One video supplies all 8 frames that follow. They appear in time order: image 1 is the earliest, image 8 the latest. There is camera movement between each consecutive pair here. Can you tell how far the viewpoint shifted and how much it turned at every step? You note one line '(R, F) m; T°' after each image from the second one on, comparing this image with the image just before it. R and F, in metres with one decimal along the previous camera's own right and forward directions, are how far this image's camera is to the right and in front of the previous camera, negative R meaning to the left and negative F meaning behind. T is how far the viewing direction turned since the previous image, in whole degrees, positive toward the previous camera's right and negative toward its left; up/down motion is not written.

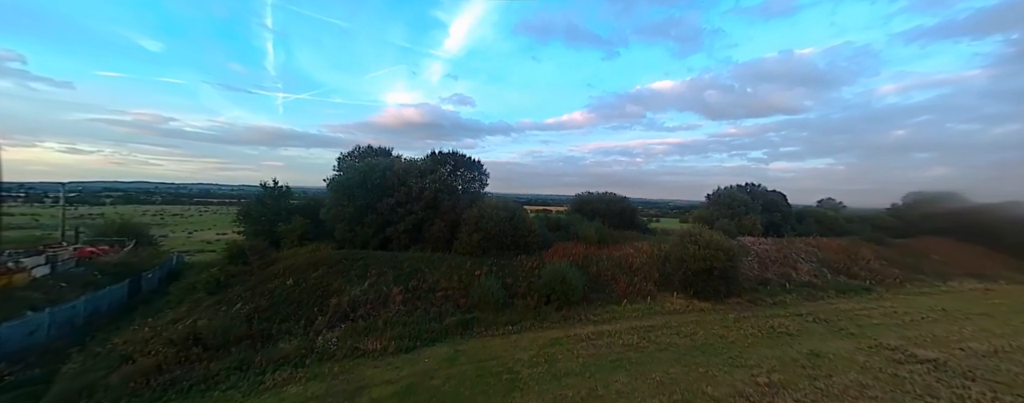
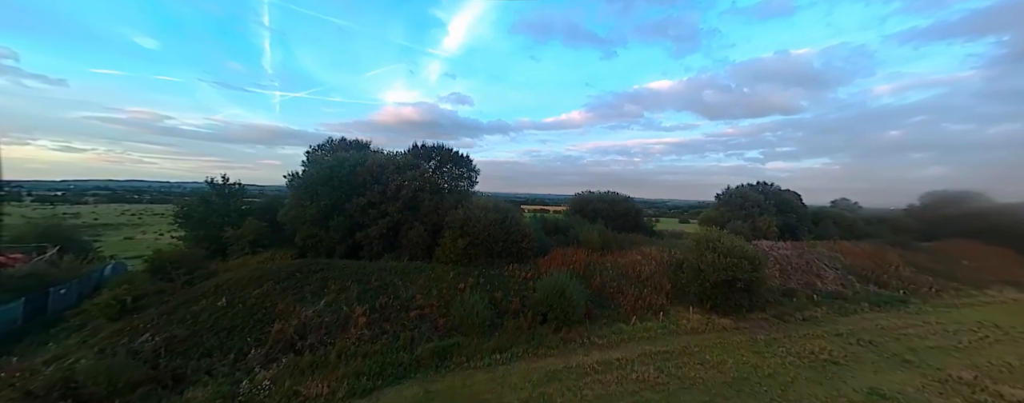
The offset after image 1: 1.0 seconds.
(+0.3, +2.2) m; 0°
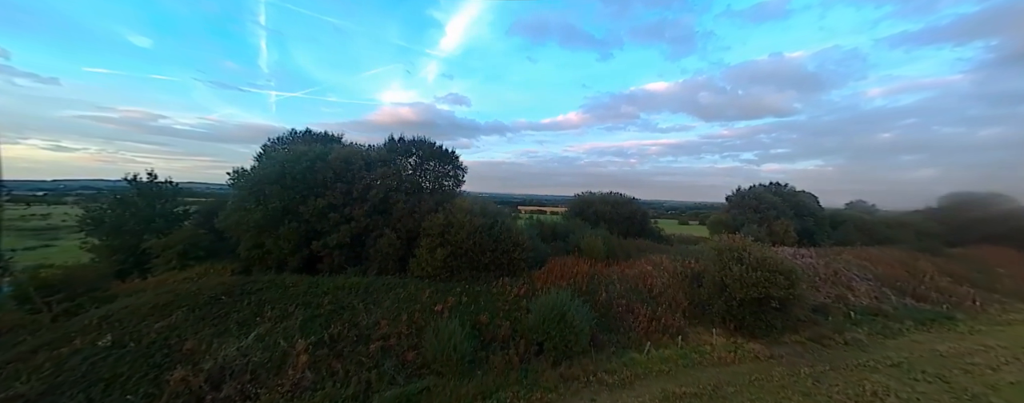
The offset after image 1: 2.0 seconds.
(+0.2, +2.2) m; +1°
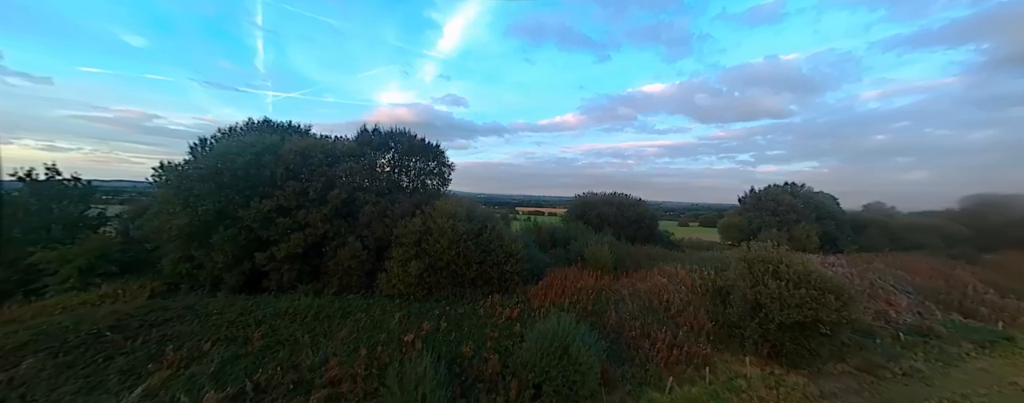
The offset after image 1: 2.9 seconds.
(+0.2, +2.1) m; 0°
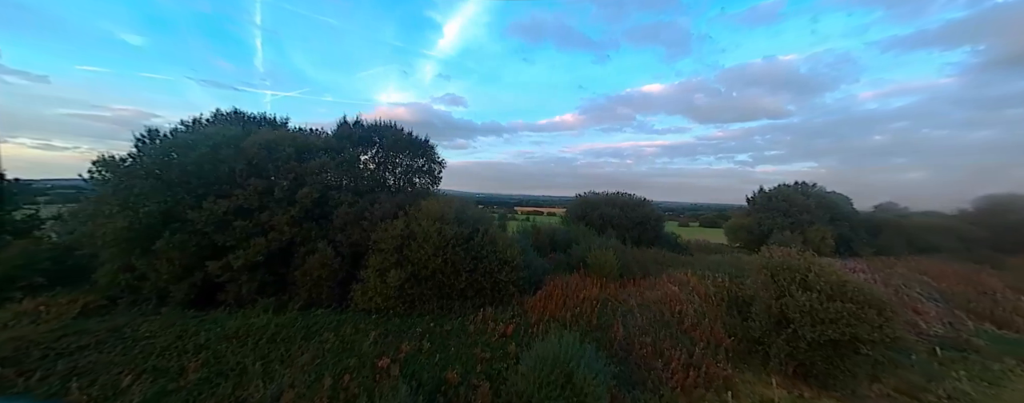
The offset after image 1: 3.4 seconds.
(+0.1, +1.2) m; 0°
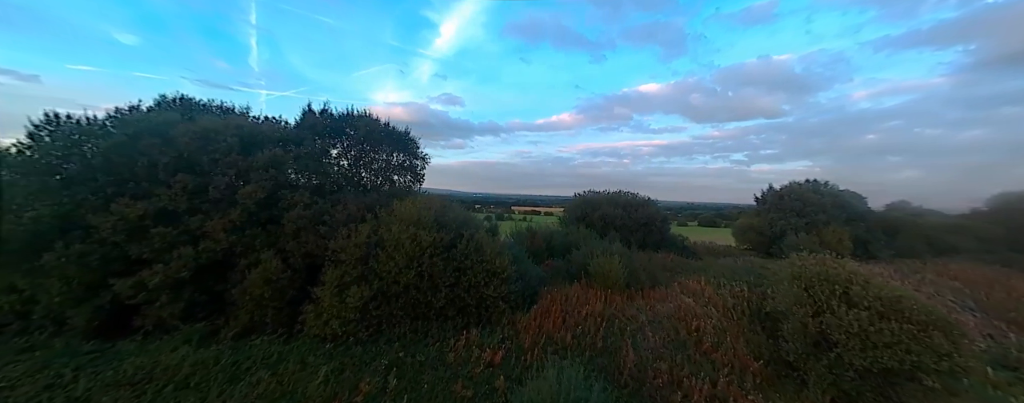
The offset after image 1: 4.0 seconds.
(+0.2, +1.5) m; 0°
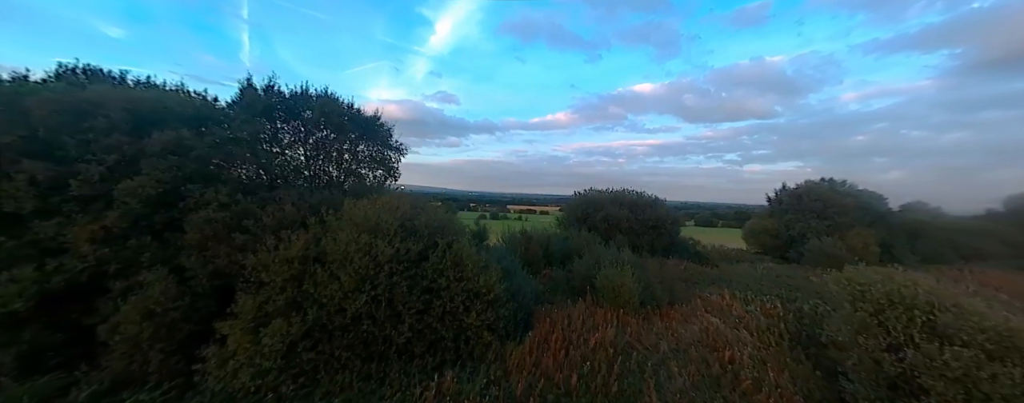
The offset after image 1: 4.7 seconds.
(+0.1, +1.9) m; +1°
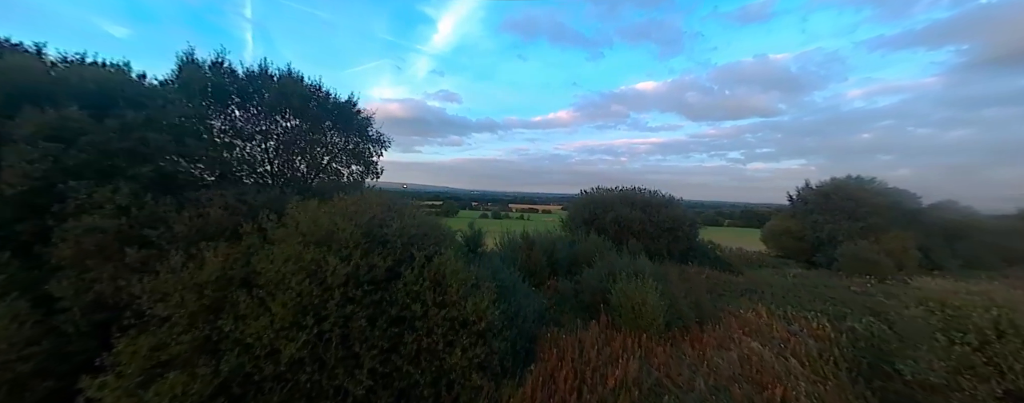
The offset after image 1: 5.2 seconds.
(+0.1, +1.4) m; 0°
